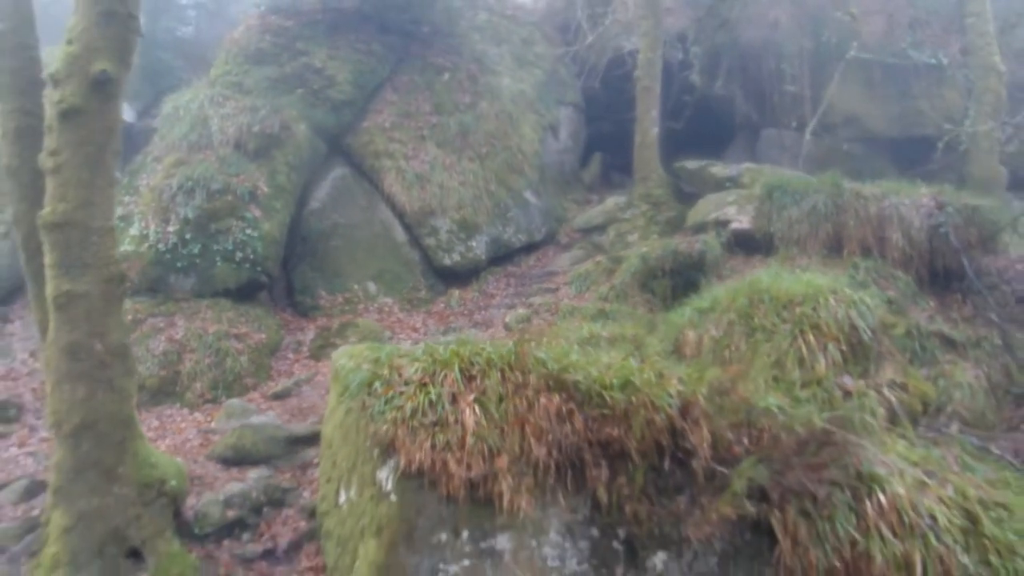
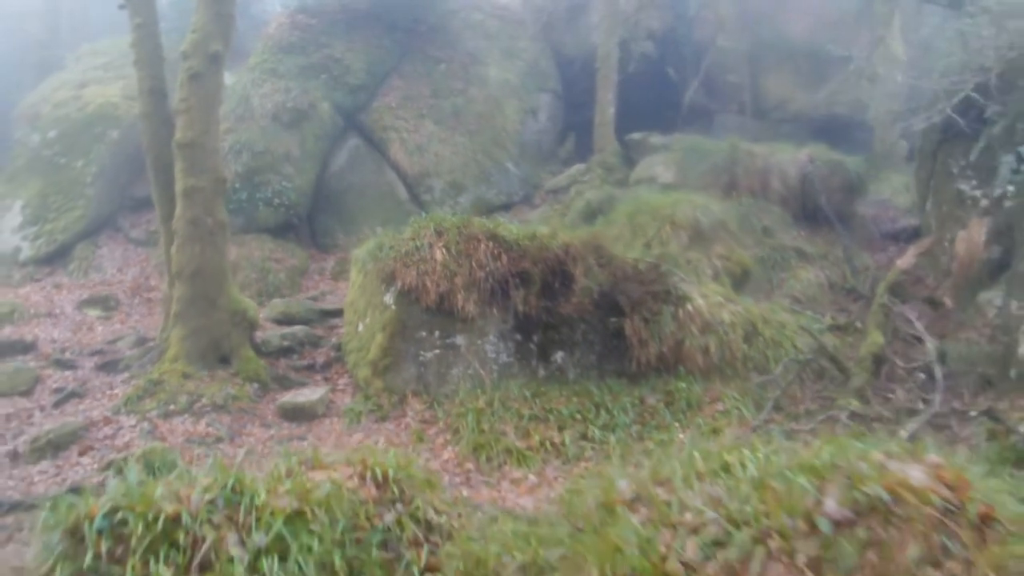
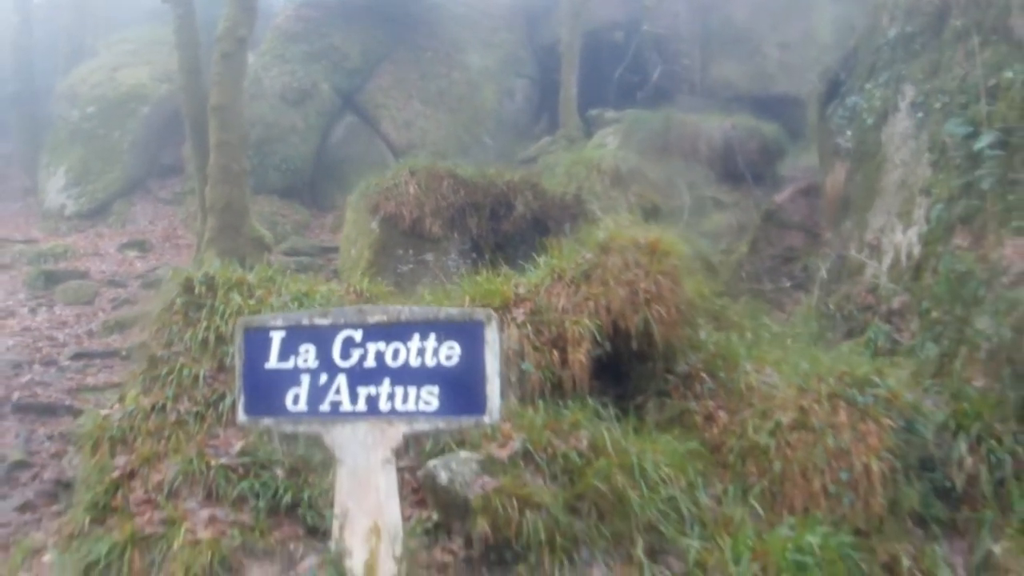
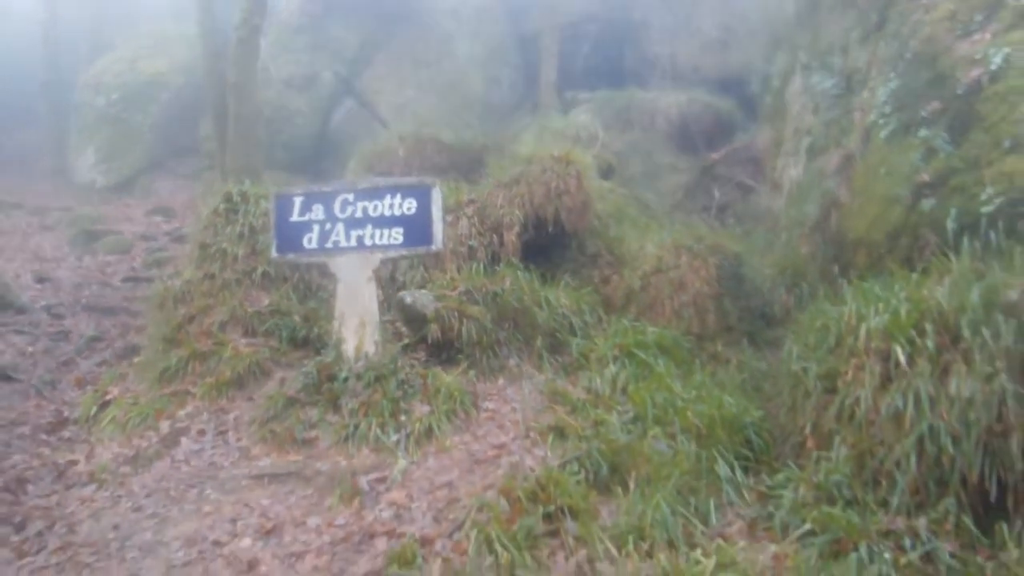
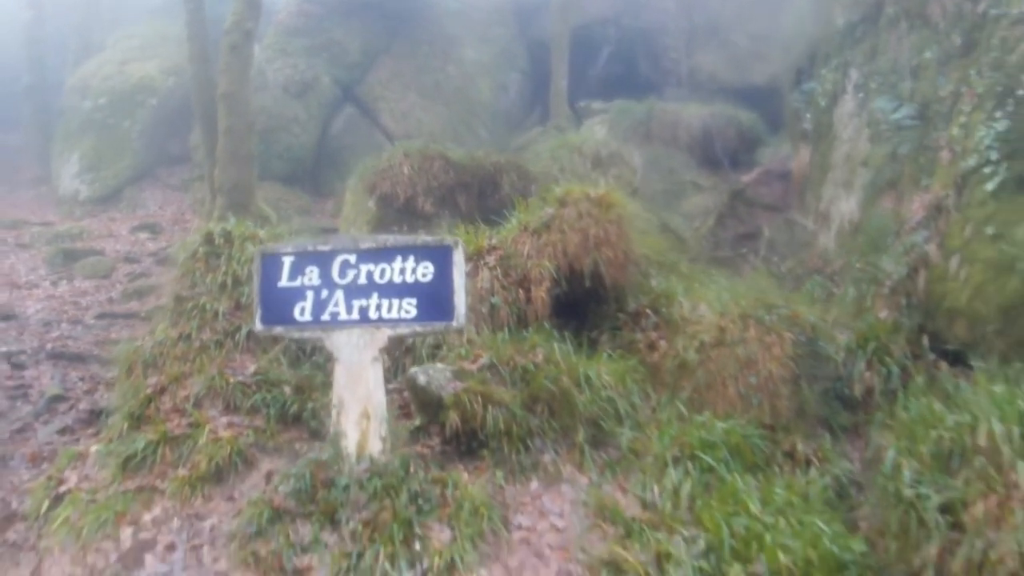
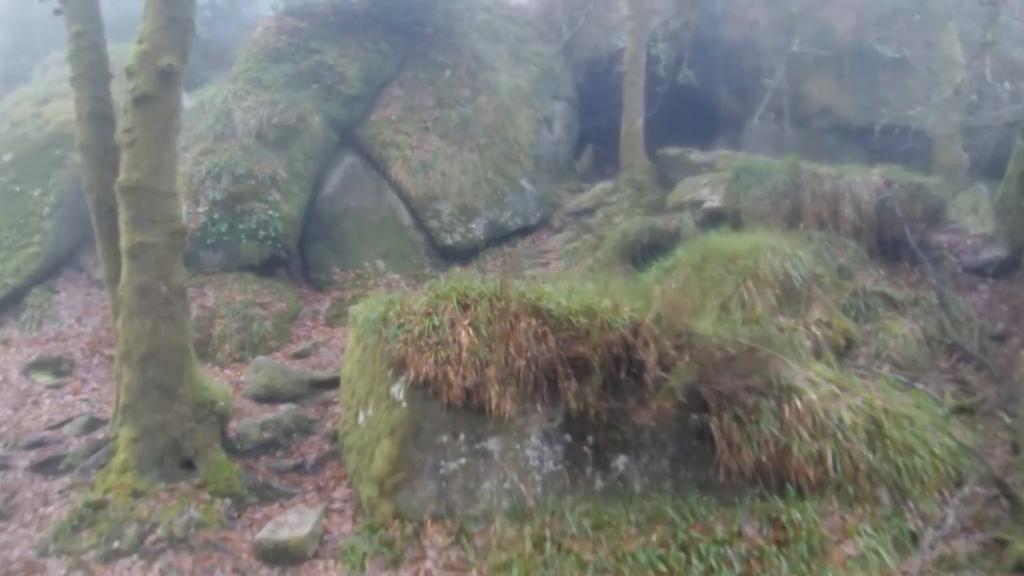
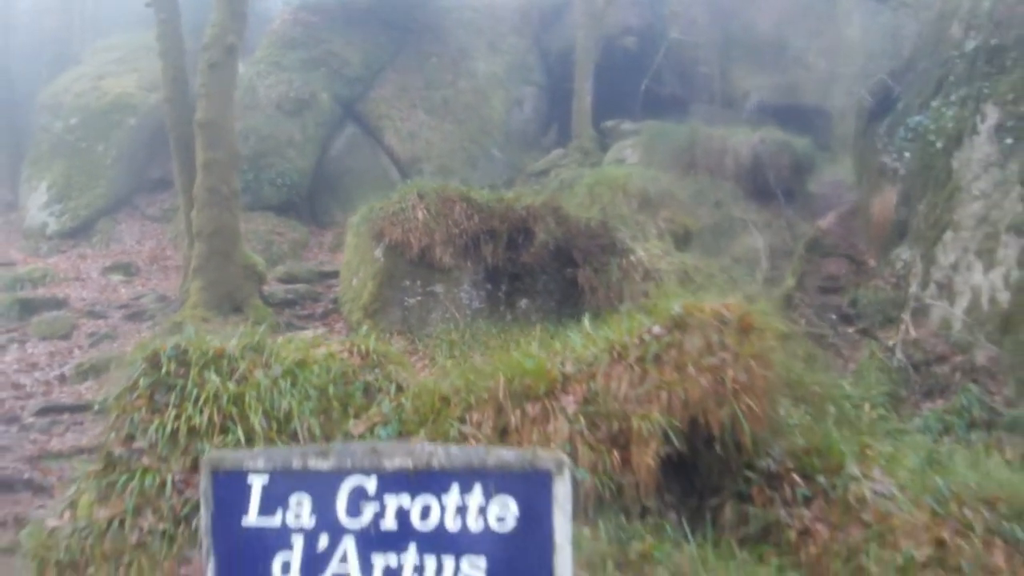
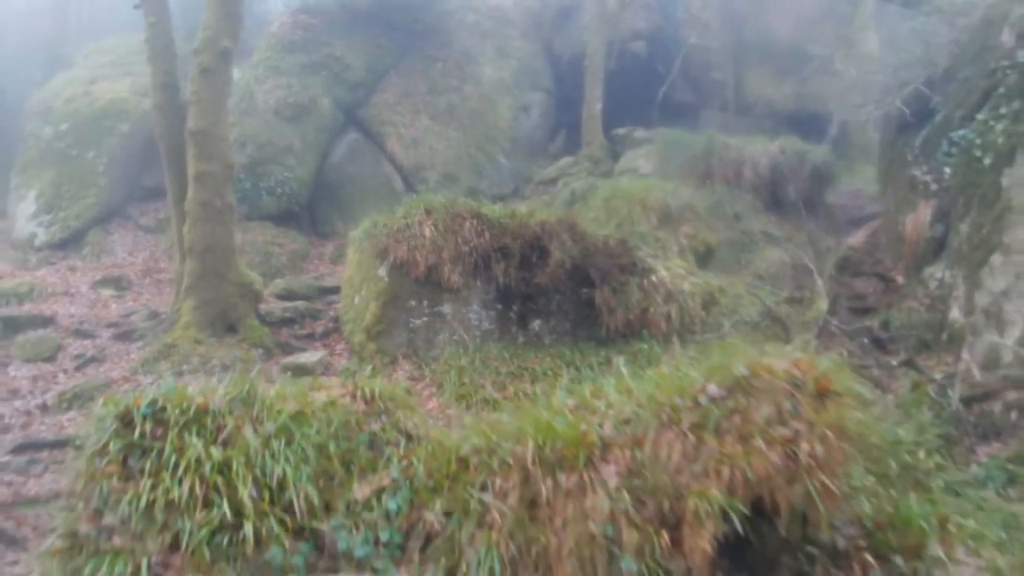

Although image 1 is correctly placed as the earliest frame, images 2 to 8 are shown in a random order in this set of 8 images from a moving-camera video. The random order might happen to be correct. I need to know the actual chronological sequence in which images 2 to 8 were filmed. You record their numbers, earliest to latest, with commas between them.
6, 2, 8, 7, 3, 5, 4
